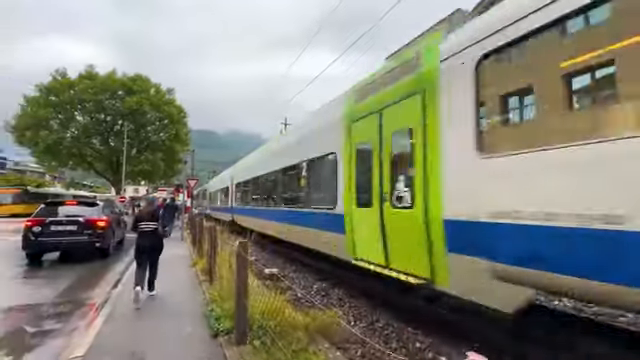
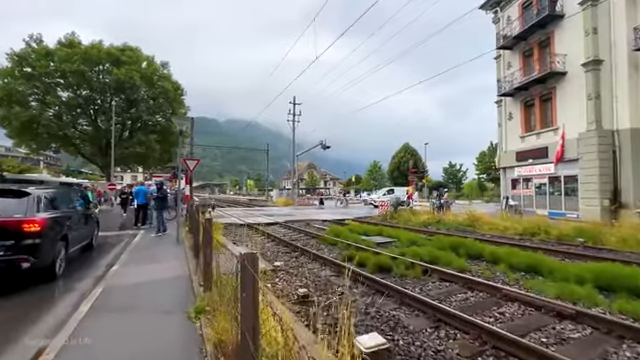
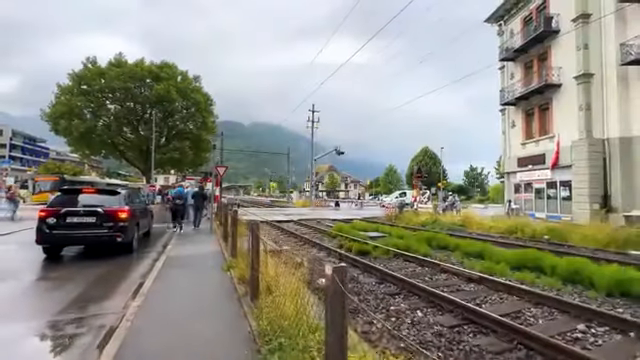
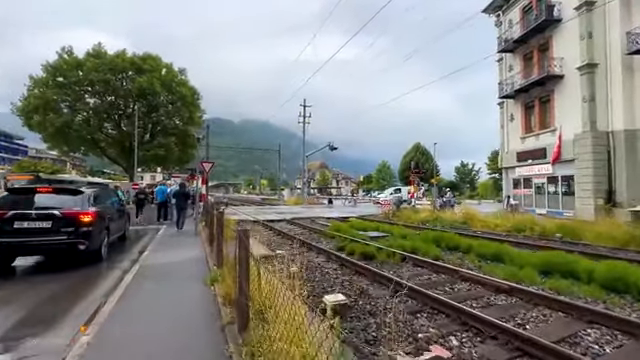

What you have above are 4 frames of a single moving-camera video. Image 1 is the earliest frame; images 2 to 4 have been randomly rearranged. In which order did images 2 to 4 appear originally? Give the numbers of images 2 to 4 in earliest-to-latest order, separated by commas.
3, 4, 2
